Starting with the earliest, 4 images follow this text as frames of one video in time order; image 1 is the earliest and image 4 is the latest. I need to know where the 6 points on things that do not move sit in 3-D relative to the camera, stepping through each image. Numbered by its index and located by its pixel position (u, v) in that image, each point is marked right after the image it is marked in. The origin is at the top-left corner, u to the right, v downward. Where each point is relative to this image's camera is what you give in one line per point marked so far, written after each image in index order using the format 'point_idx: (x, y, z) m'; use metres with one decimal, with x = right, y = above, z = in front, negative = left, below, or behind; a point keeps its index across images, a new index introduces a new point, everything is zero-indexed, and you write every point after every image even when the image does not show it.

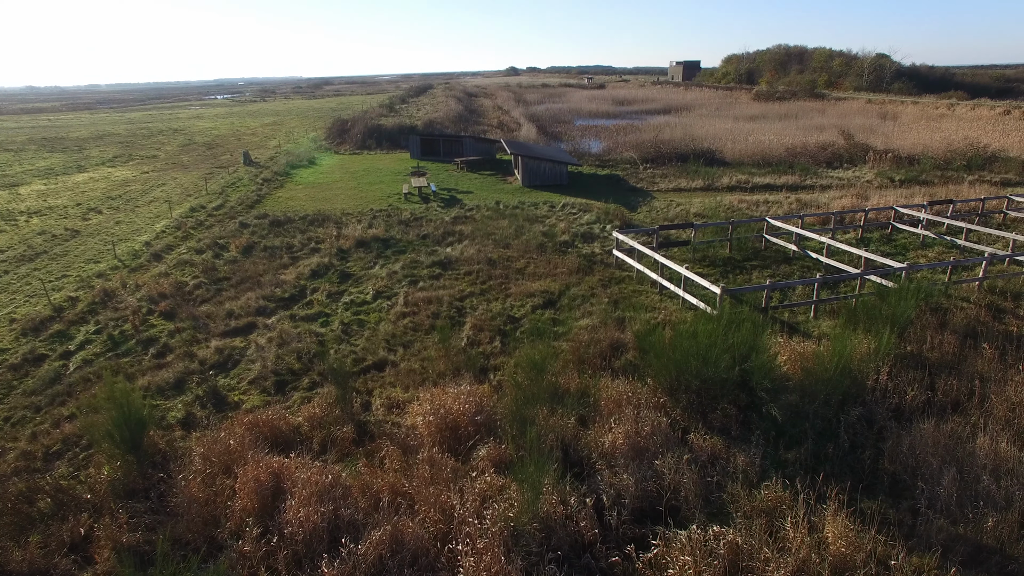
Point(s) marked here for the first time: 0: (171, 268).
0: (-7.0, +0.4, +12.9) m
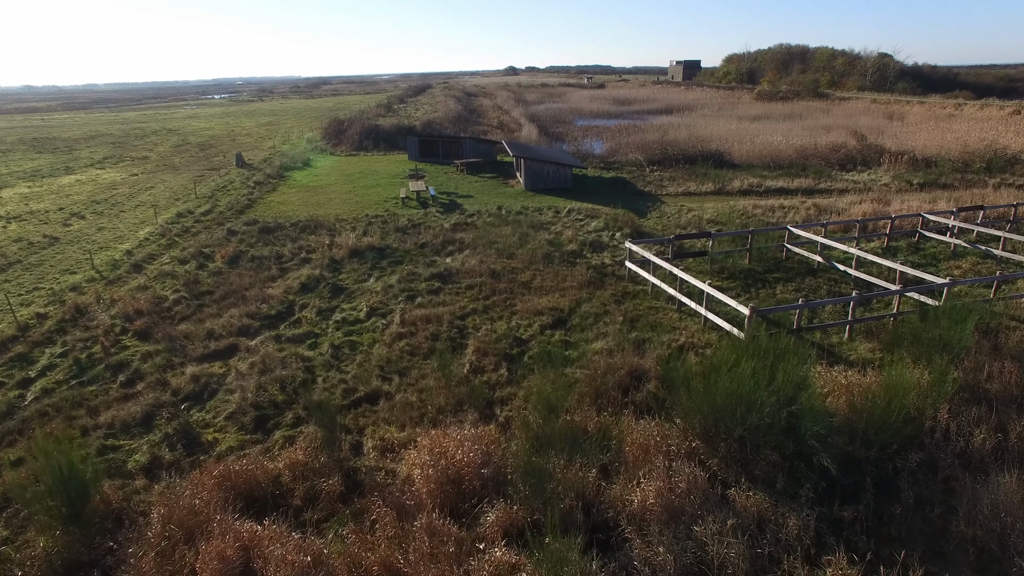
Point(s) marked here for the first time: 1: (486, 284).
0: (-6.9, +0.1, +12.0) m
1: (-0.5, +0.1, +11.0) m
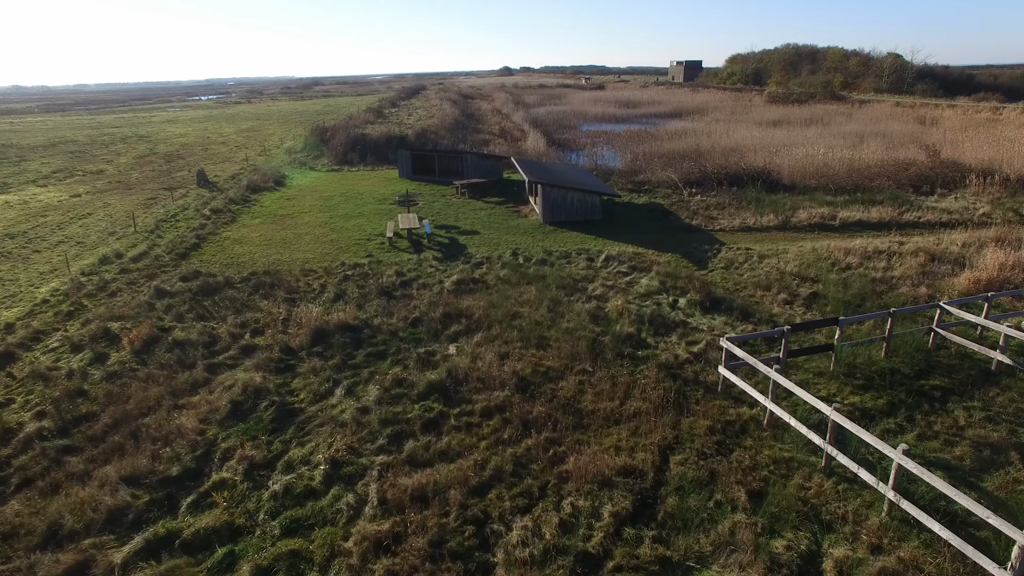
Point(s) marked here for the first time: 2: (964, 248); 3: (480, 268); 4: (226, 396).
0: (-6.5, -1.3, +8.1) m
1: (0.0, -1.4, +7.2) m
2: (+9.2, +0.7, +12.8) m
3: (-0.6, +0.4, +12.2) m
4: (-3.5, -1.3, +7.7) m
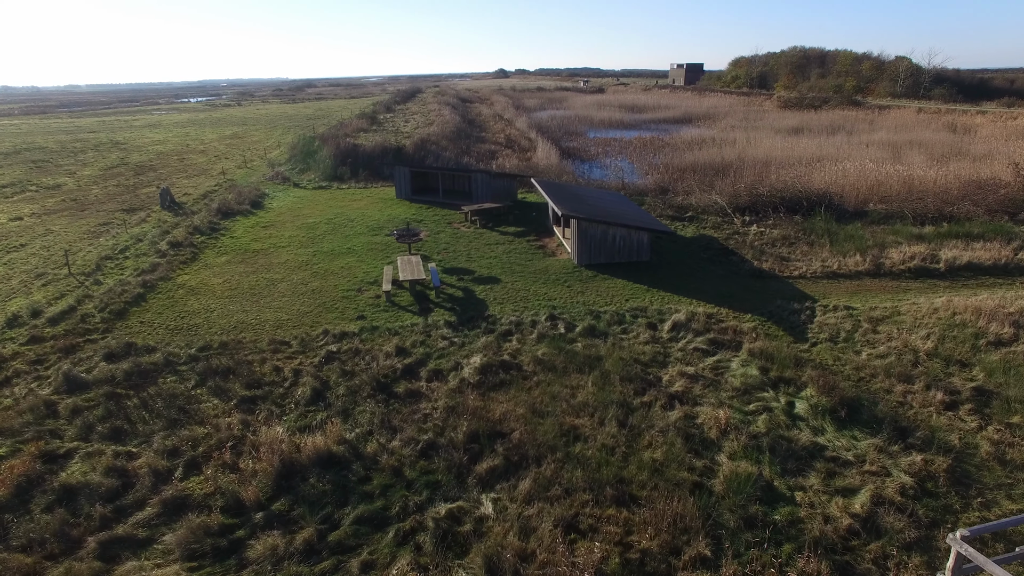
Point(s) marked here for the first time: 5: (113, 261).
0: (-5.8, -2.5, +5.0) m
1: (+0.6, -2.5, +4.1) m
2: (+9.8, -0.5, +9.8) m
3: (0.0, -0.8, +9.2) m
4: (-2.9, -2.5, +4.6) m
5: (-8.9, +0.6, +14.0) m
